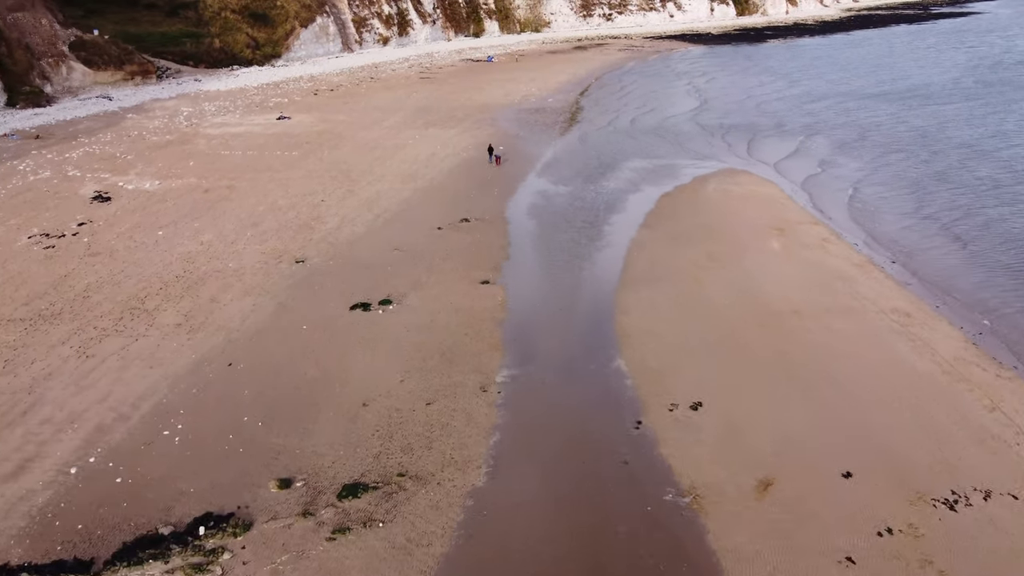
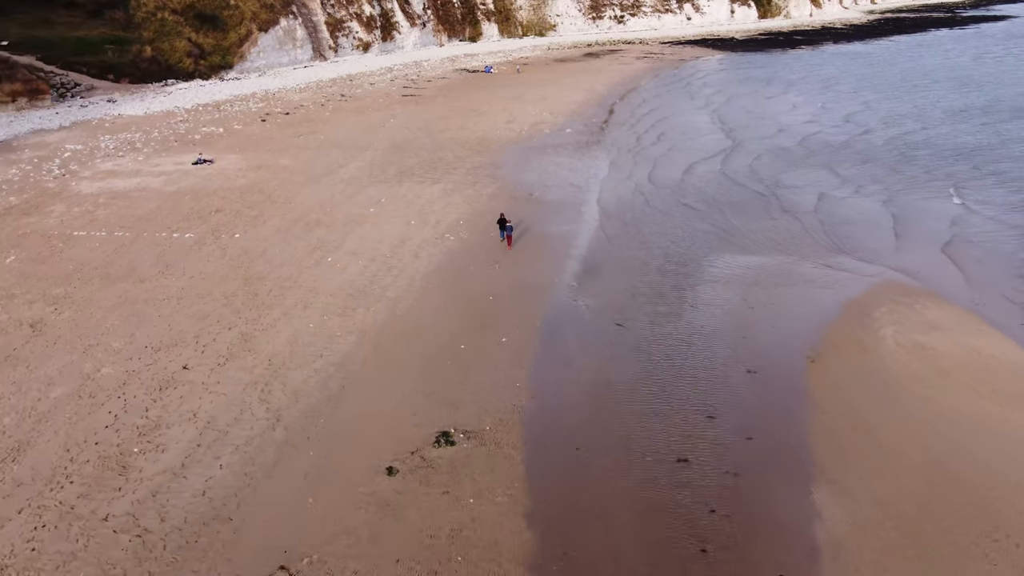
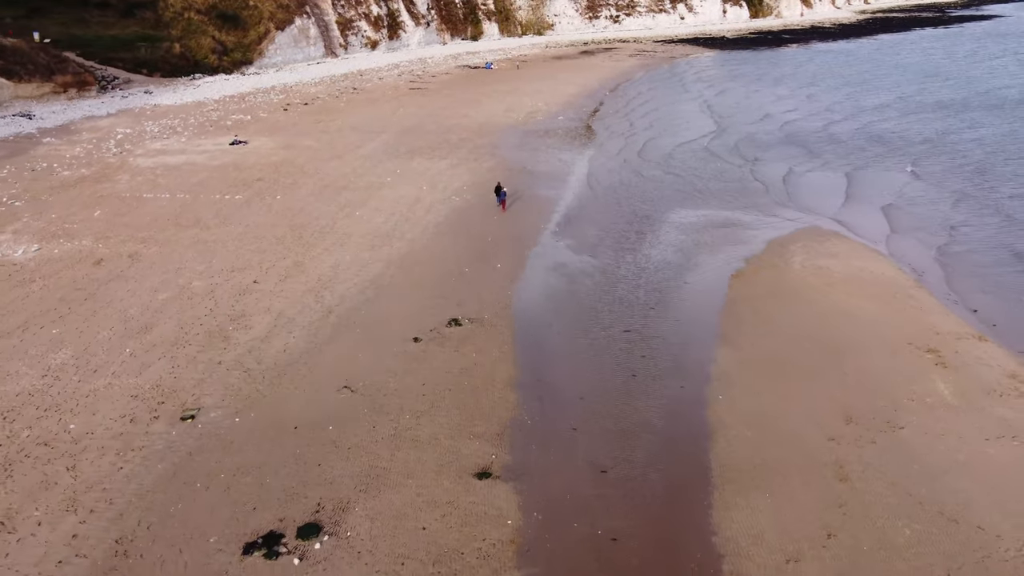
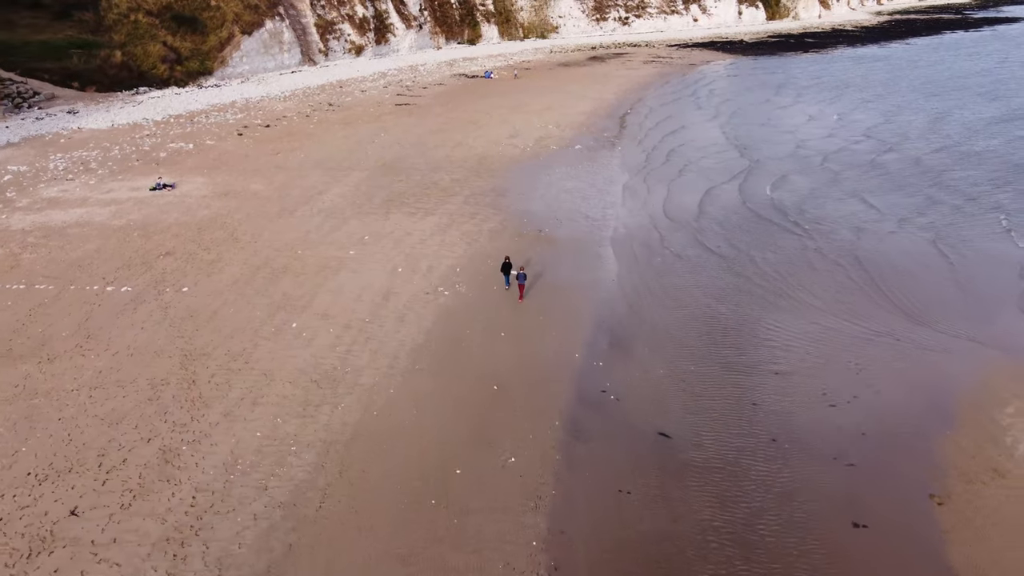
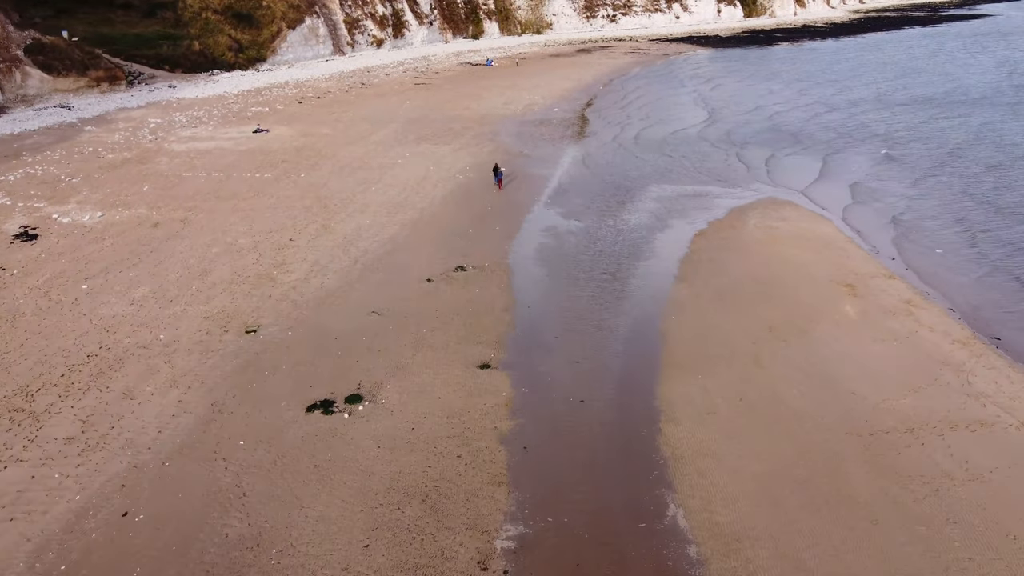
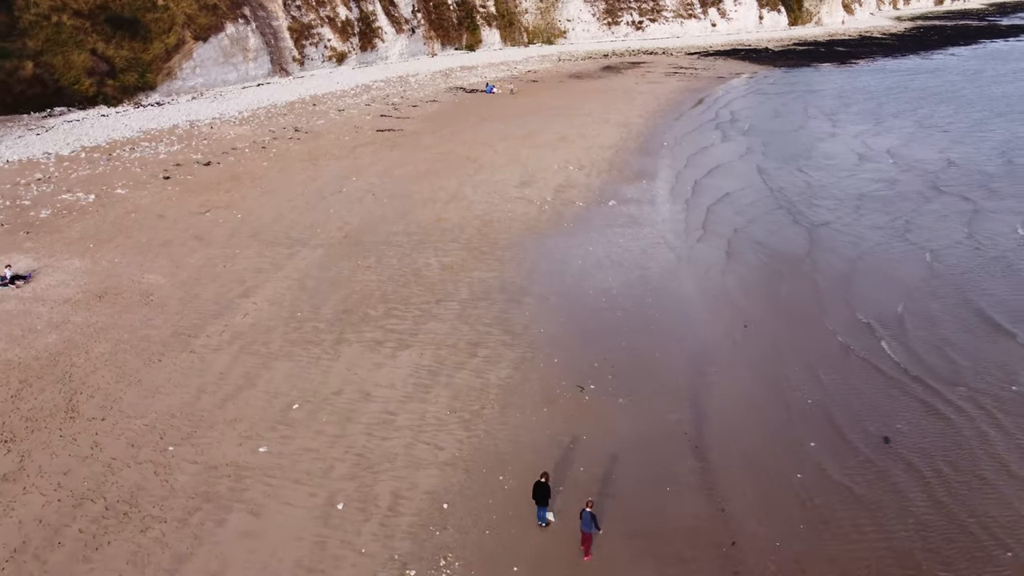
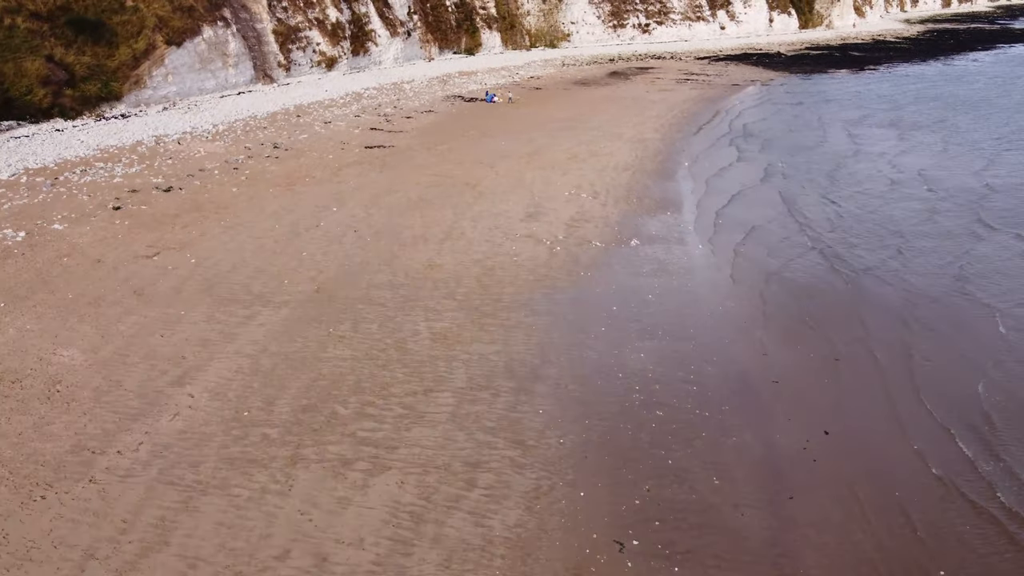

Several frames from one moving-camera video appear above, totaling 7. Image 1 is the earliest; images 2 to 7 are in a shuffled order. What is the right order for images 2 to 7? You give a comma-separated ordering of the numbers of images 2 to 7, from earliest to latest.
5, 3, 2, 4, 6, 7
